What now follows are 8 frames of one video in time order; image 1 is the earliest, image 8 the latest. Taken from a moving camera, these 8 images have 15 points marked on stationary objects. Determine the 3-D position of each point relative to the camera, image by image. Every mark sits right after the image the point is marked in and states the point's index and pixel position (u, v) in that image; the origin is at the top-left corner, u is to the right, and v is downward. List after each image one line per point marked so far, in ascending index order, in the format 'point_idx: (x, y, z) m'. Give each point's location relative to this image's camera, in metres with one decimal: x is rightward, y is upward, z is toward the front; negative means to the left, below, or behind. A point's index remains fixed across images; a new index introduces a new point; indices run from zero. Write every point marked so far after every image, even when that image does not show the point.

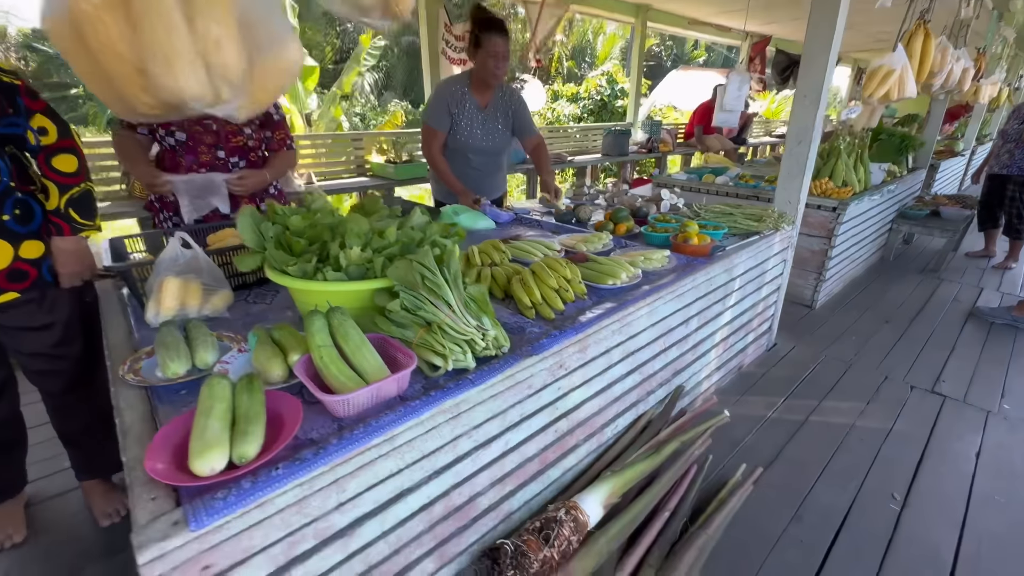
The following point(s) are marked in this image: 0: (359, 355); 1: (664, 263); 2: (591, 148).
0: (-0.4, -0.2, +1.3) m
1: (+0.7, +0.1, +2.2) m
2: (+1.4, +2.5, +8.0) m
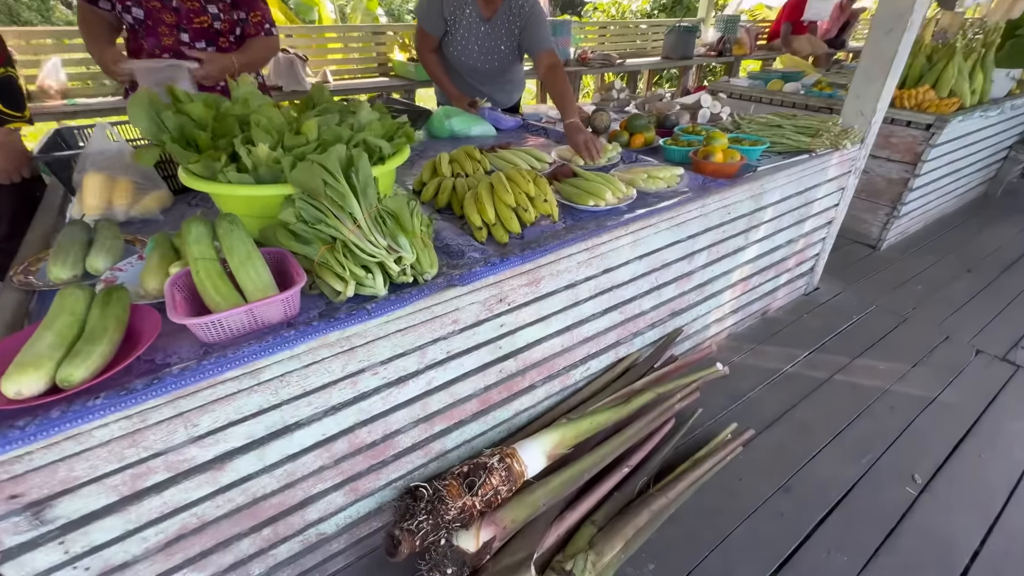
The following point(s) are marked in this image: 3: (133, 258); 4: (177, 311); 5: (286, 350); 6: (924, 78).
0: (-0.6, 0.0, +1.1) m
1: (+0.6, +0.4, +1.8) m
2: (+2.2, +3.7, +7.0) m
3: (-1.1, +0.1, +1.3) m
4: (-0.7, -0.1, +1.0) m
5: (-0.5, -0.1, +1.0) m
6: (+2.8, +1.4, +3.1) m
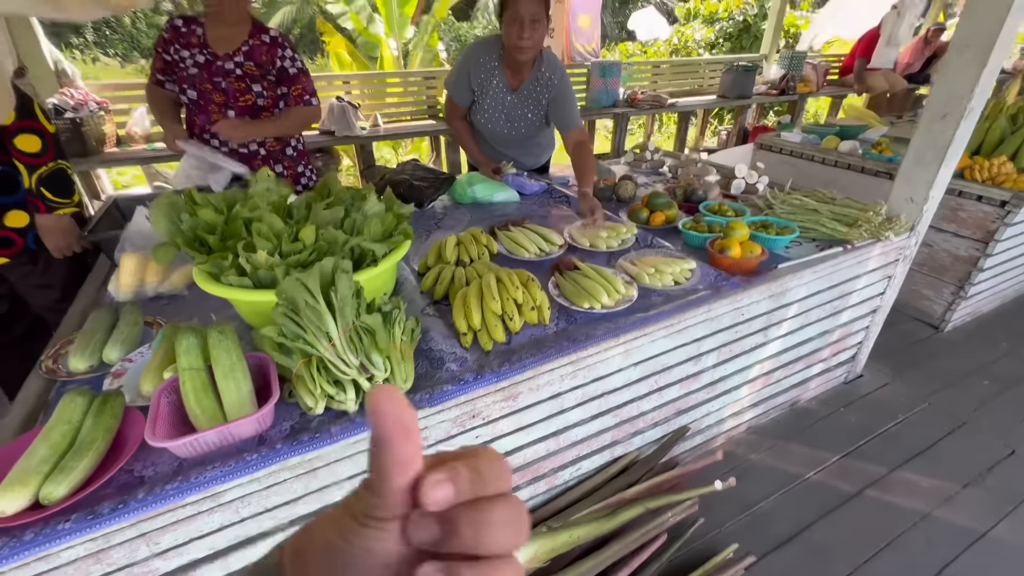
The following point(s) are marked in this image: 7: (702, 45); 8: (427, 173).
0: (-0.7, -0.2, +1.2) m
1: (+0.6, 0.0, +1.7) m
2: (+3.0, +3.0, +6.8) m
3: (-1.2, -0.2, +1.4) m
4: (-0.9, -0.3, +1.1) m
5: (-0.6, -0.4, +1.1) m
6: (+3.0, +0.9, +2.8) m
7: (+4.3, +5.5, +10.2) m
8: (-0.5, +0.7, +2.5) m
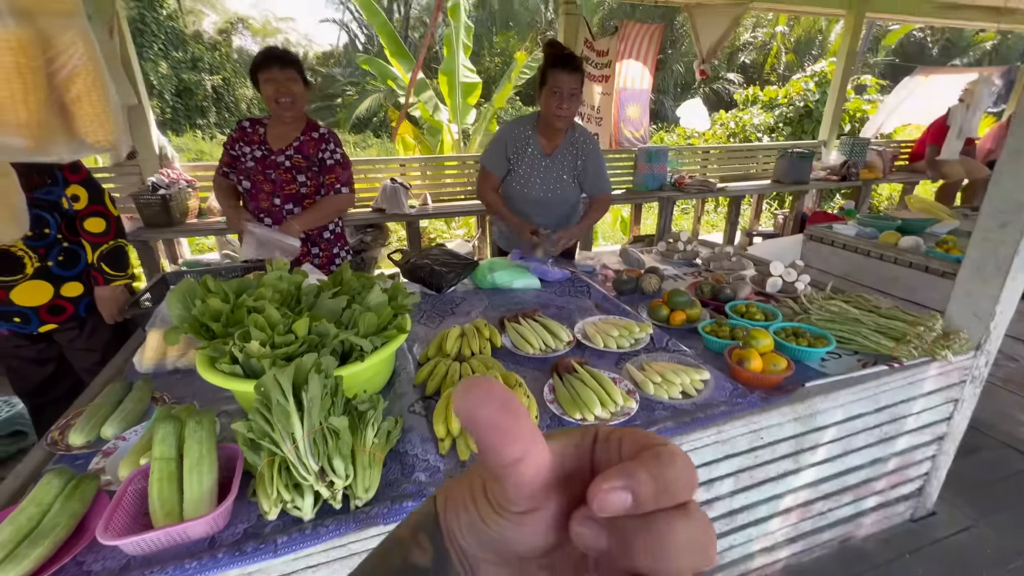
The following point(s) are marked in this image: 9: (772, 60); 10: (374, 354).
0: (-0.8, -0.5, +1.2) m
1: (+0.6, -0.4, +1.6) m
2: (+3.7, +1.7, +6.7) m
3: (-1.2, -0.4, +1.5) m
4: (-1.0, -0.6, +1.1) m
5: (-0.7, -0.7, +1.0) m
6: (+3.2, +0.2, +2.4) m
7: (+5.6, +3.6, +10.2) m
8: (-0.4, +0.2, +2.6) m
9: (+8.8, +7.8, +15.3) m
10: (-0.4, -0.2, +1.5) m
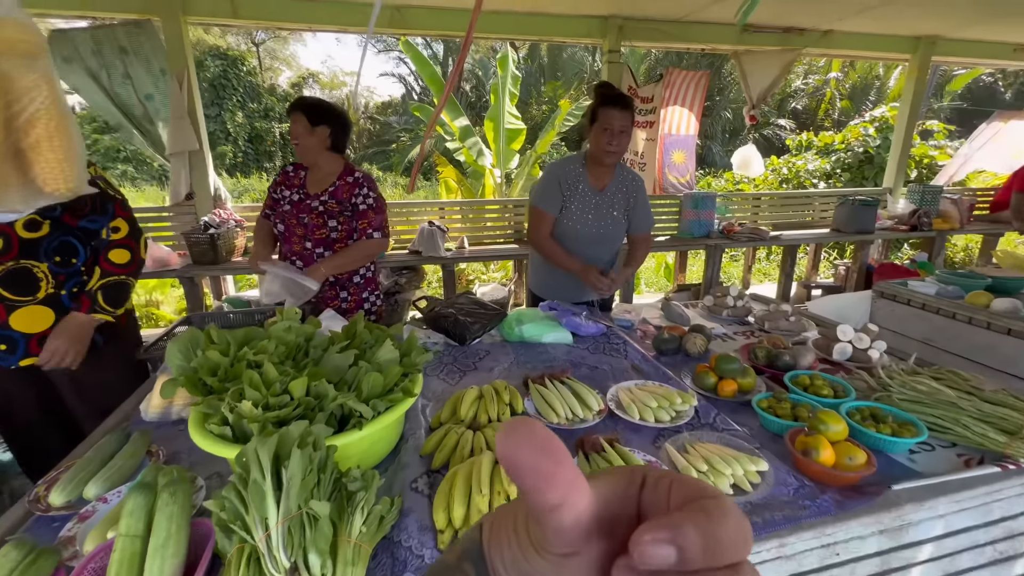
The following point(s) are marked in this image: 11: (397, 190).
0: (-0.8, -0.6, +1.0) m
1: (+0.7, -0.6, +1.3) m
2: (+4.3, +1.0, +6.3) m
3: (-1.2, -0.6, +1.4) m
4: (-1.0, -0.7, +1.0) m
5: (-0.7, -0.8, +0.9) m
6: (+3.3, -0.2, +2.0) m
7: (+6.5, +2.4, +9.7) m
8: (-0.2, -0.1, +2.5) m
9: (+10.4, +6.0, +14.9) m
10: (-0.4, -0.4, +1.3) m
11: (-3.1, +2.8, +12.8) m
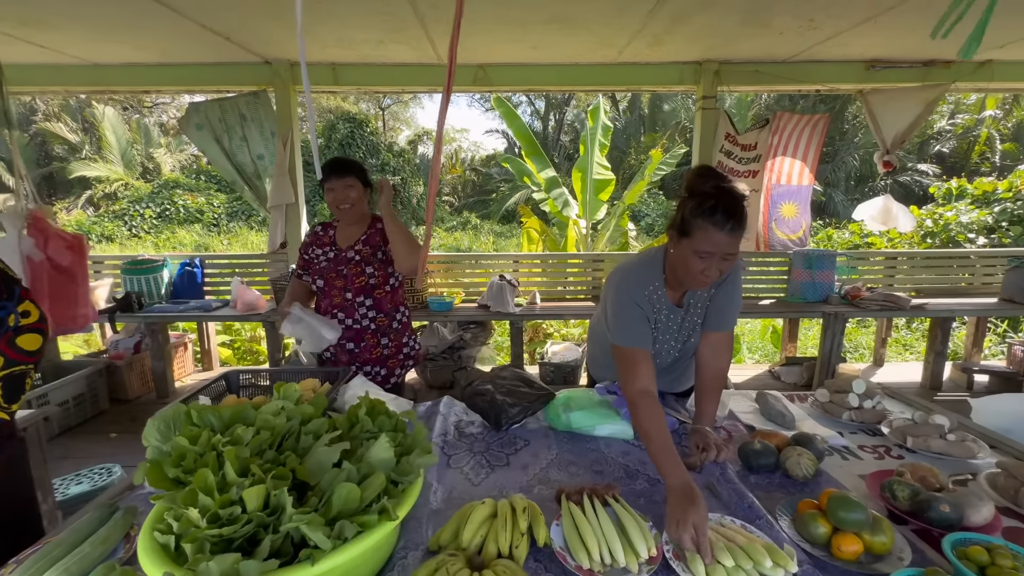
0: (-0.9, -0.8, +0.8) m
1: (+0.6, -0.8, +0.8) m
2: (+5.2, 0.0, +5.1) m
3: (-1.1, -0.8, +1.2) m
4: (-1.0, -0.8, +0.8) m
5: (-0.9, -0.9, +0.6) m
6: (+3.4, -0.6, +0.9) m
7: (+8.2, +1.0, +8.1) m
8: (0.0, -0.4, +2.1) m
9: (+13.2, +3.9, +12.7) m
10: (-0.4, -0.6, +1.0) m
11: (-0.6, +1.4, +13.0) m
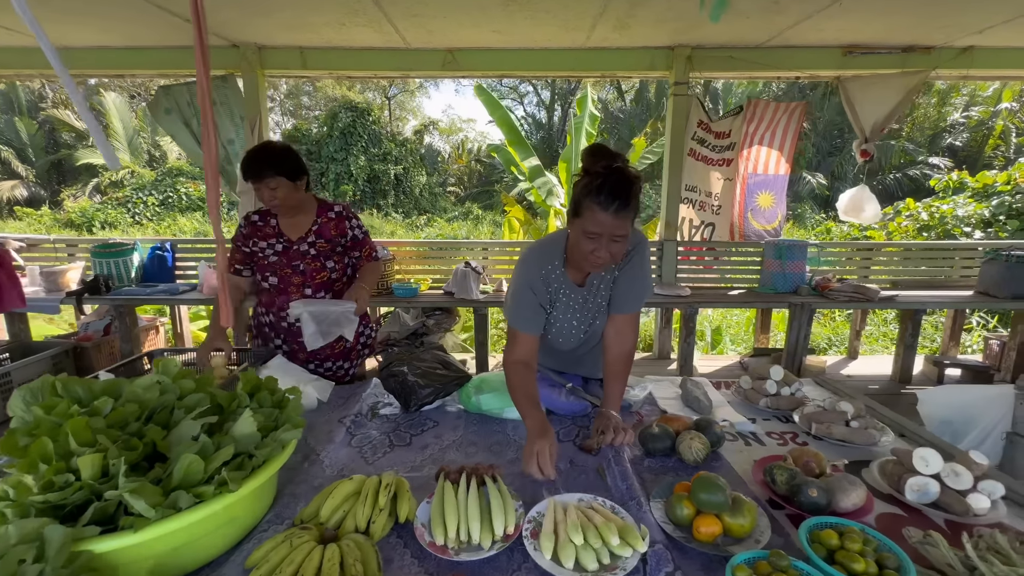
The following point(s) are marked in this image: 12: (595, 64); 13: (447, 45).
0: (-1.3, -0.7, +0.8) m
1: (+0.2, -0.8, +0.8) m
2: (+4.9, +0.1, +5.0) m
3: (-1.5, -0.7, +1.2) m
4: (-1.4, -0.8, +0.8) m
5: (-1.3, -0.9, +0.6) m
6: (+3.0, -0.6, +0.9) m
7: (+8.0, +1.1, +7.9) m
8: (-0.3, -0.4, +2.1) m
9: (+13.1, +4.1, +12.4) m
10: (-0.8, -0.5, +1.0) m
11: (-0.8, +1.7, +13.0) m
12: (+0.8, +2.3, +4.6) m
13: (-0.6, +2.4, +4.5) m
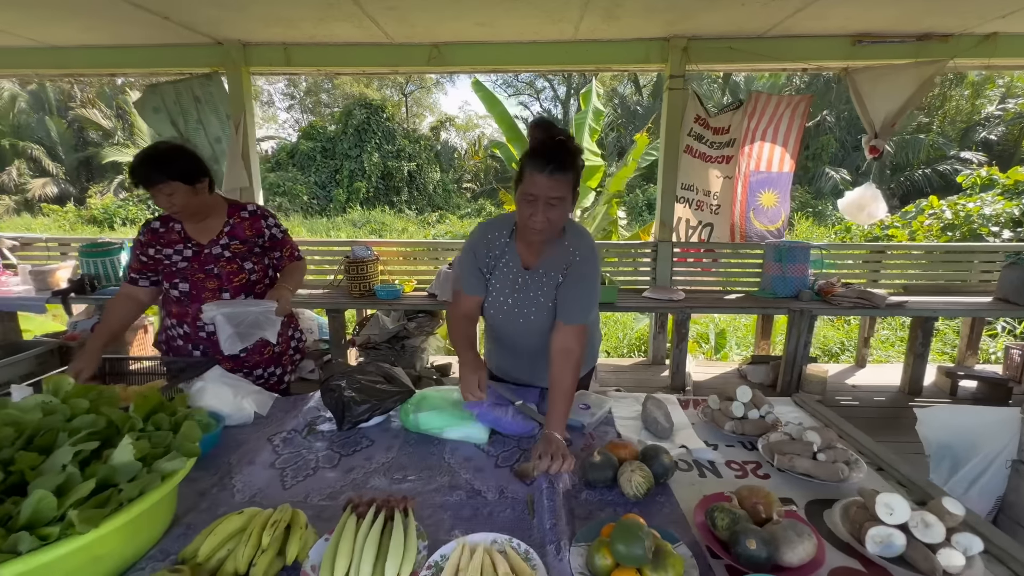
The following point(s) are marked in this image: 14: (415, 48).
0: (-1.6, -0.8, +0.7) m
1: (-0.1, -0.8, +0.6) m
2: (+4.8, 0.0, +4.6) m
3: (-1.8, -0.7, +1.2) m
4: (-1.7, -0.8, +0.7) m
5: (-1.6, -0.9, +0.6) m
6: (+2.7, -0.6, +0.6) m
7: (+8.0, +1.1, +7.5) m
8: (-0.6, -0.4, +2.0) m
9: (+13.2, +4.0, +11.7) m
10: (-1.1, -0.6, +0.9) m
11: (-0.6, +1.8, +12.9) m
12: (+0.7, +2.3, +4.4) m
13: (-0.8, +2.4, +4.3) m
14: (-1.0, +2.4, +4.5) m
